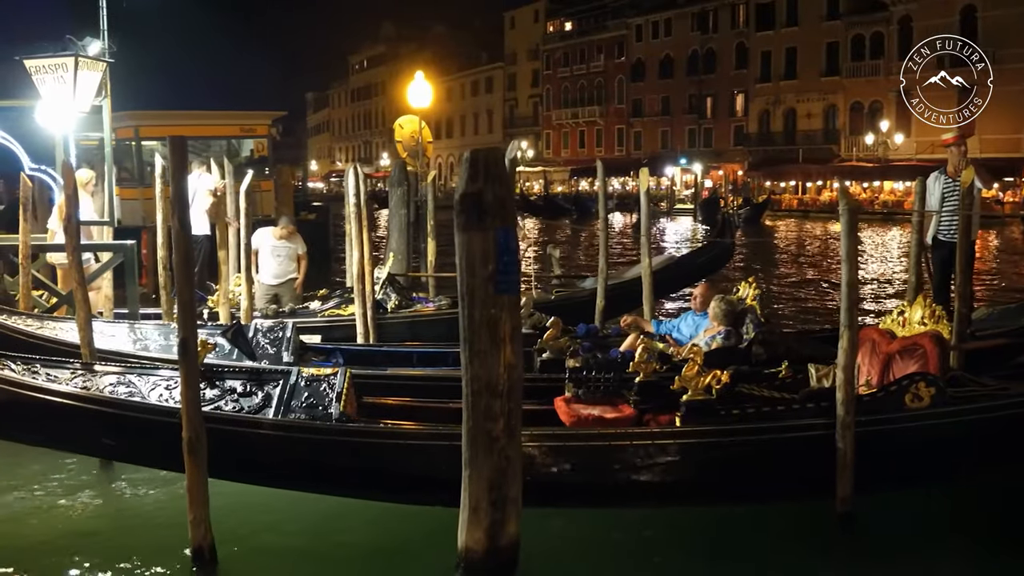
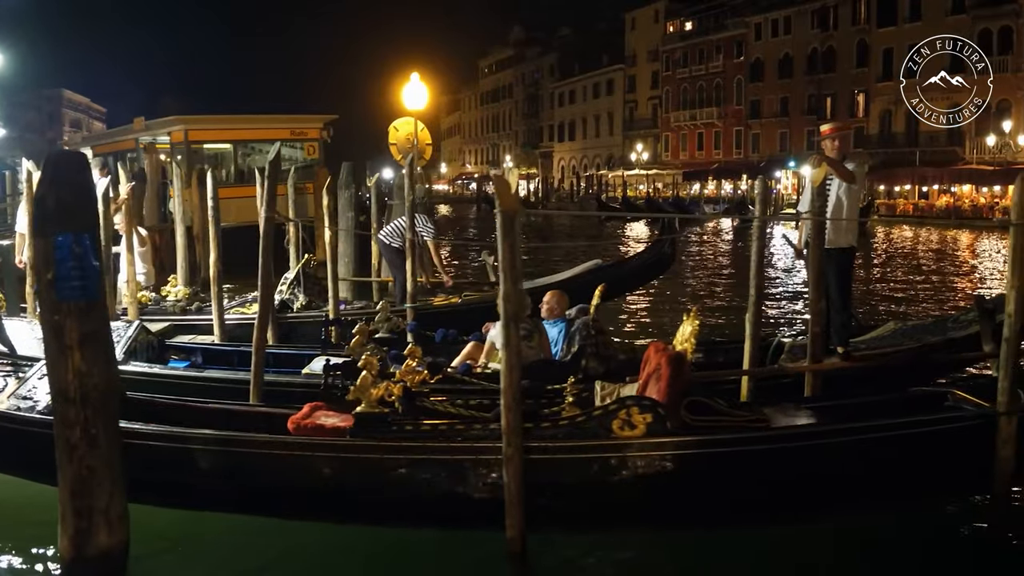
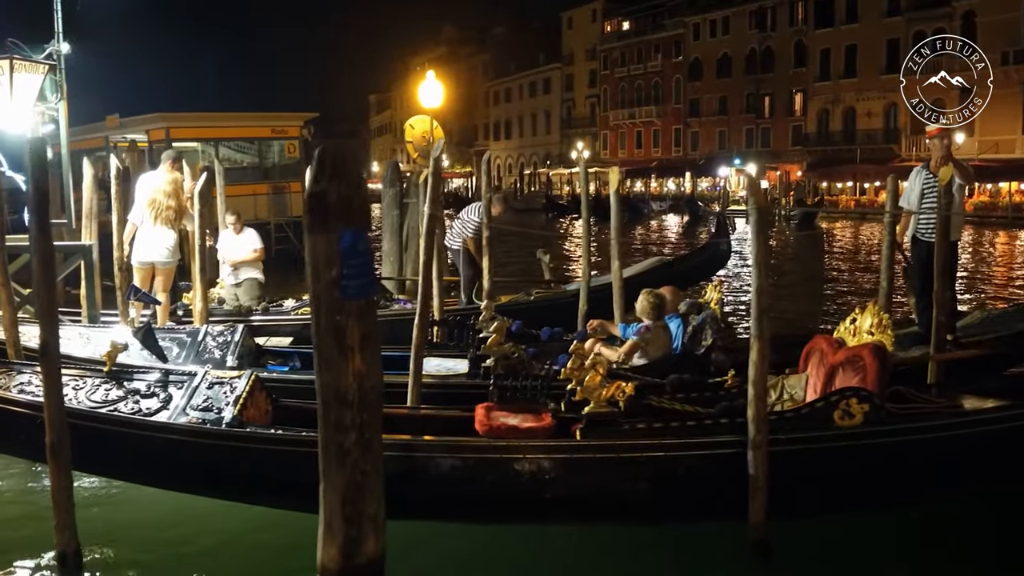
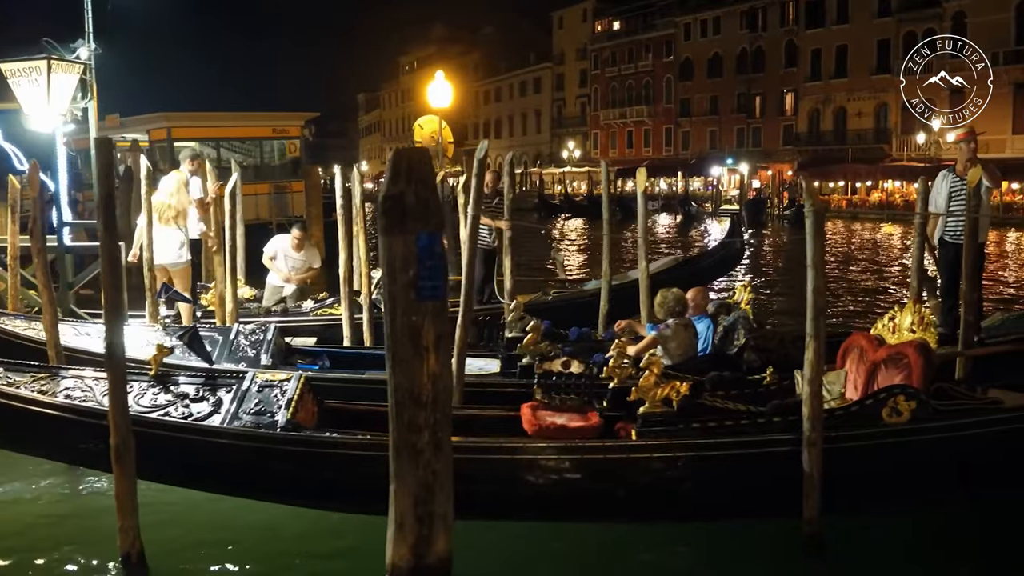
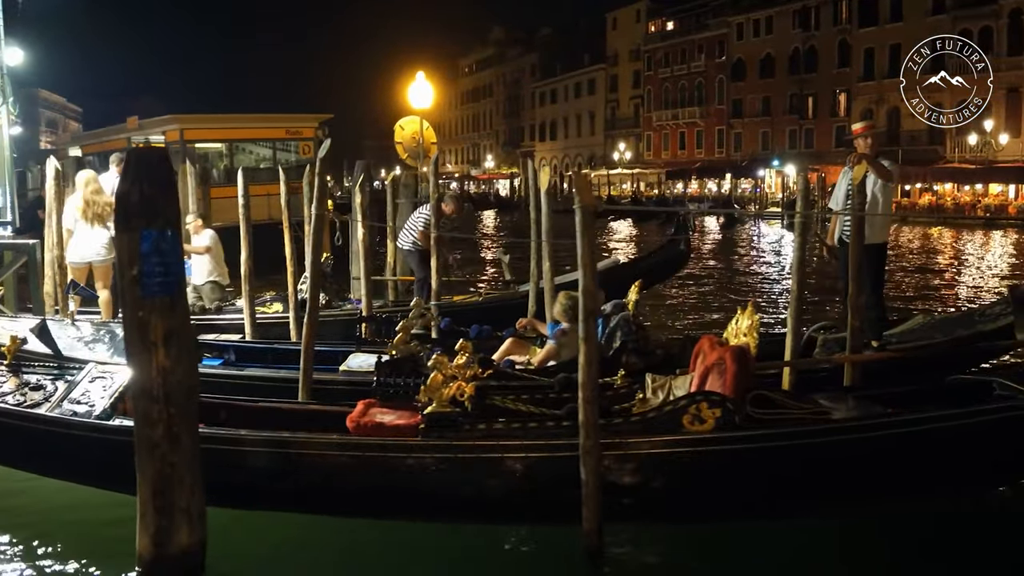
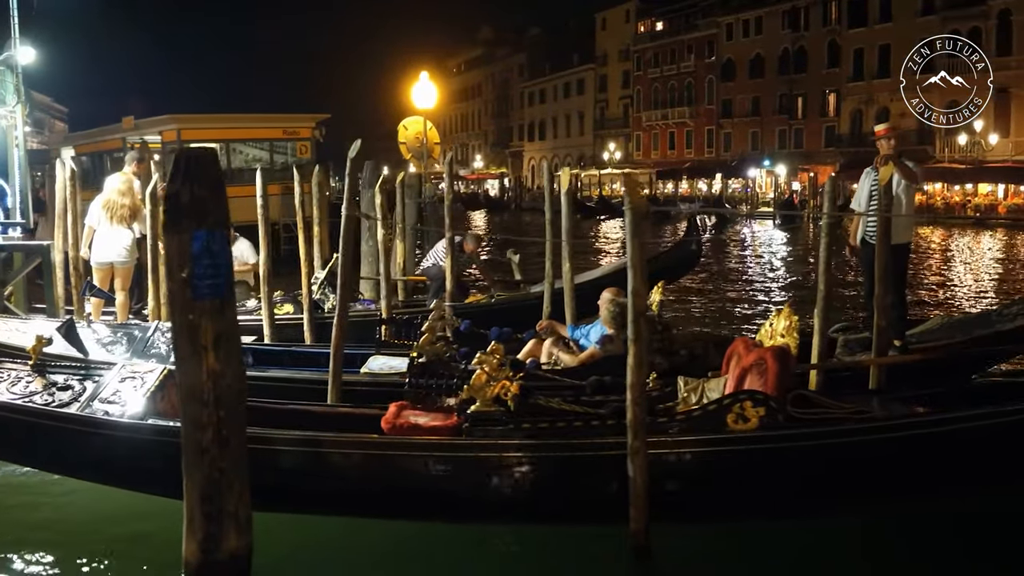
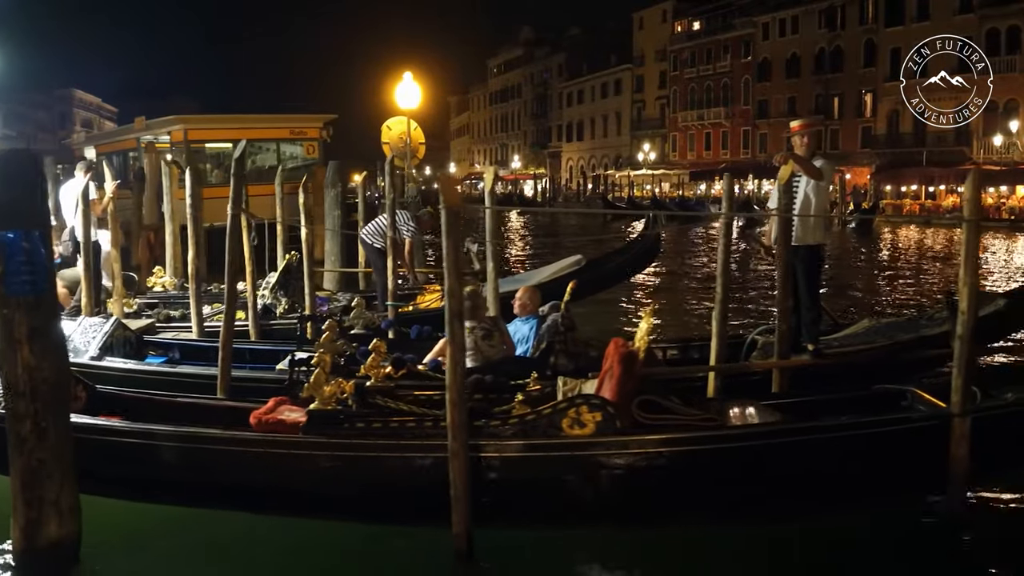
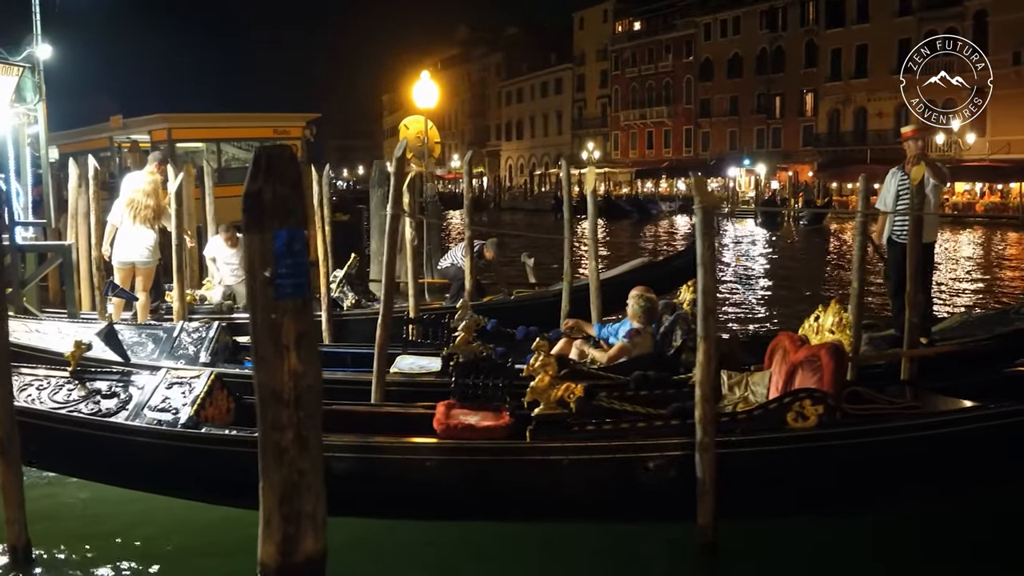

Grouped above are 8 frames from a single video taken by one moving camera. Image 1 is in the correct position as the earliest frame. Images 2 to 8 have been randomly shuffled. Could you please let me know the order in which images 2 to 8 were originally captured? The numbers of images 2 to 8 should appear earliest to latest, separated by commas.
4, 3, 8, 6, 5, 2, 7
